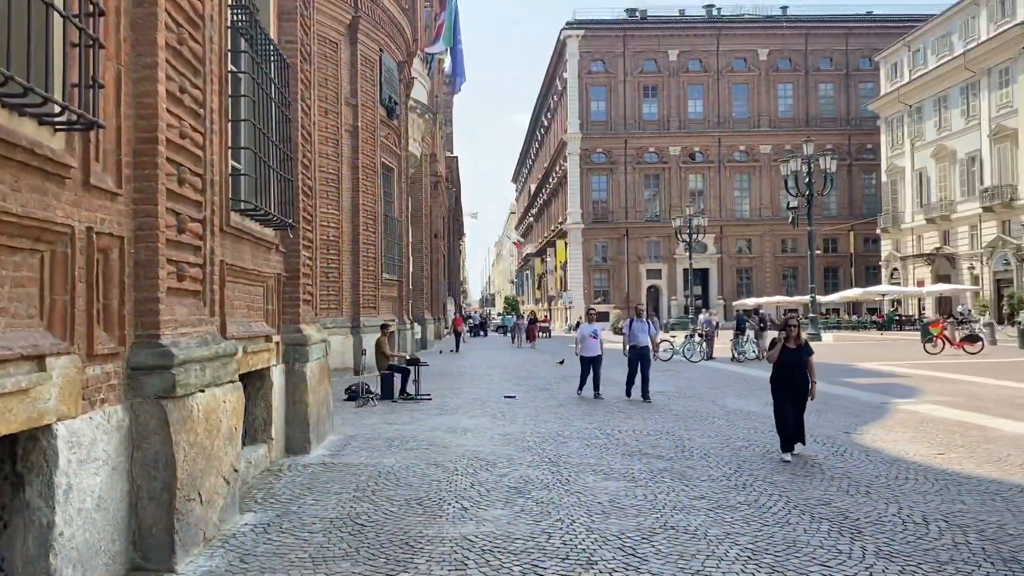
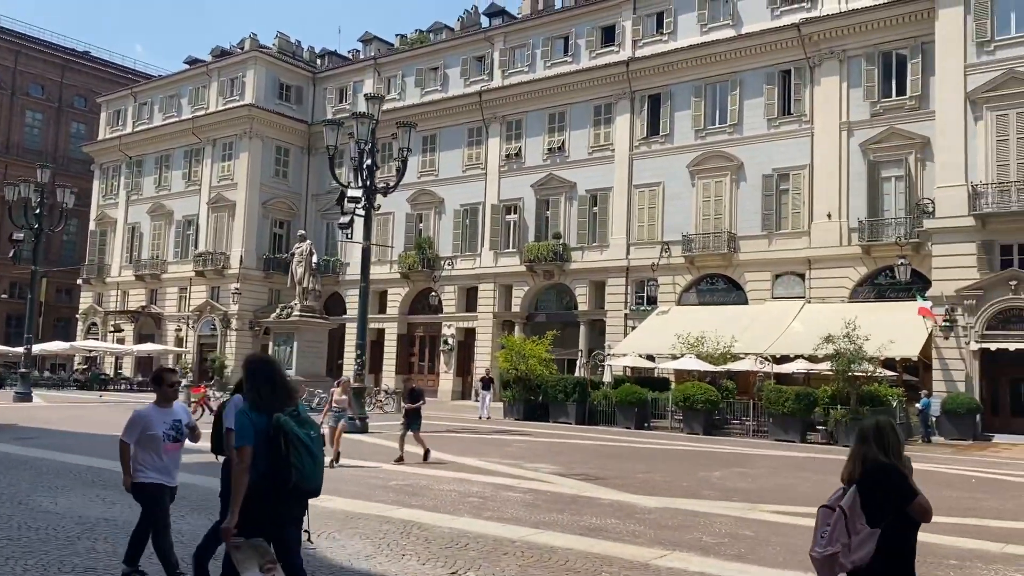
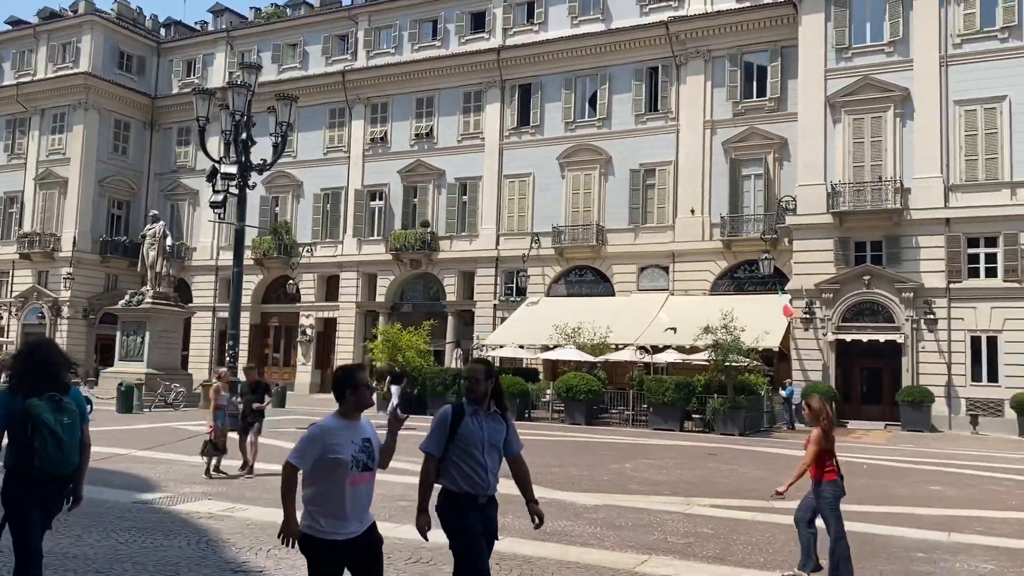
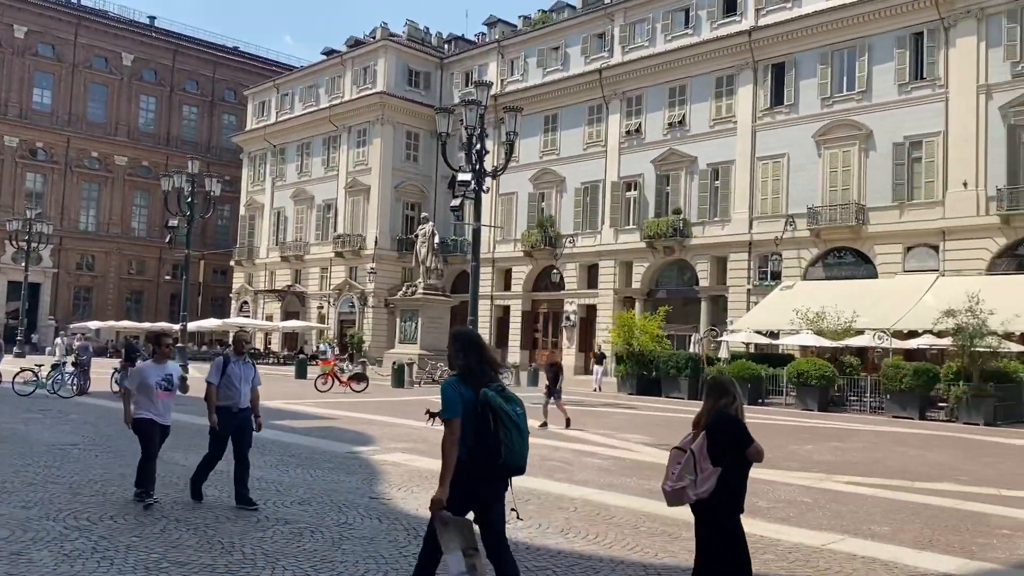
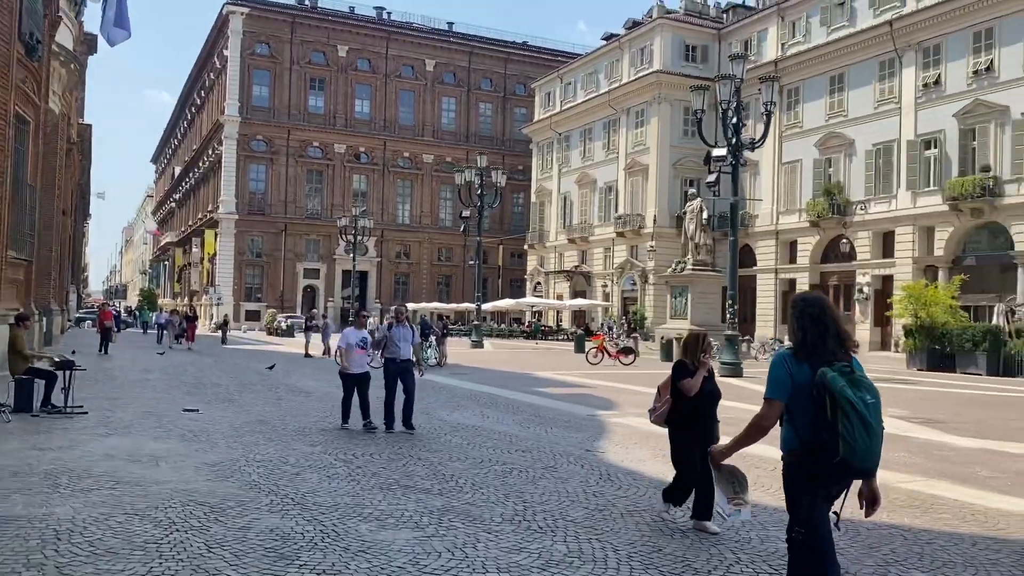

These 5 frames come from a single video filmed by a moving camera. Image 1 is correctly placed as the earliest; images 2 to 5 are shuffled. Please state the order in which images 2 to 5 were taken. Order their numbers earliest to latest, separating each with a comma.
5, 4, 2, 3
